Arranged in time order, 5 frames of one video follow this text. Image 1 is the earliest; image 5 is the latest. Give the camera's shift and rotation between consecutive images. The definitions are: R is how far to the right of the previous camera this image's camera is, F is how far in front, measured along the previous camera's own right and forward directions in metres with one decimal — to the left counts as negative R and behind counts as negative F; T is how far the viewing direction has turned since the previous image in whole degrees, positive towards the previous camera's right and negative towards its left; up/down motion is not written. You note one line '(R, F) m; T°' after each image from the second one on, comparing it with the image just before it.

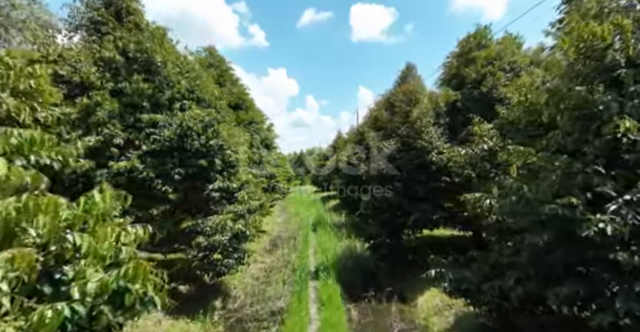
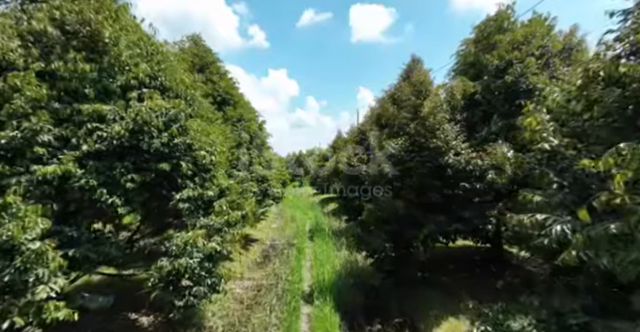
(+0.1, +1.1) m; 0°
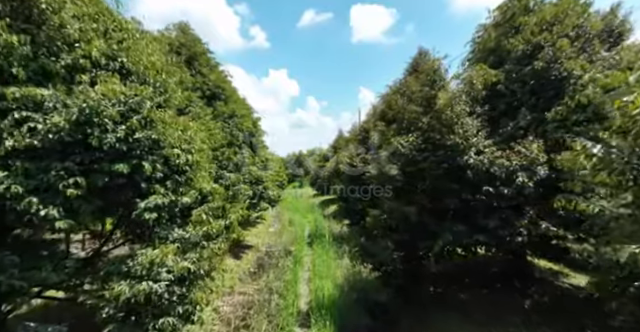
(0.0, +0.9) m; 0°
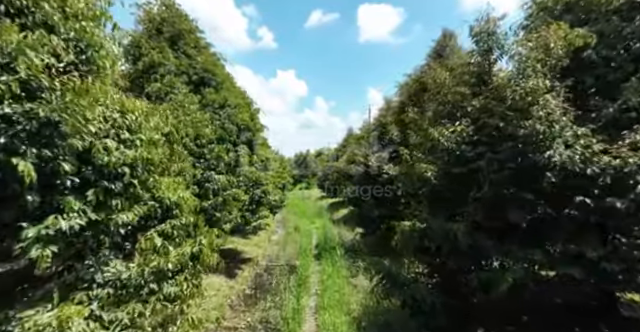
(0.0, +1.6) m; -1°
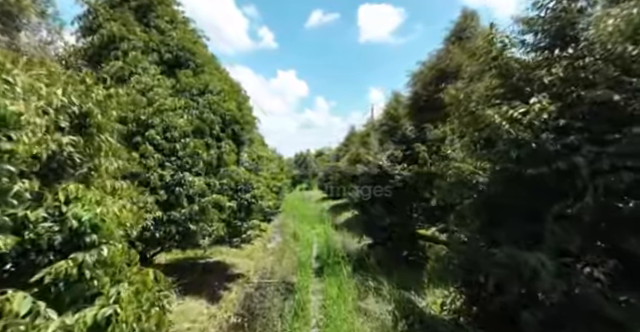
(0.0, +1.4) m; 0°
